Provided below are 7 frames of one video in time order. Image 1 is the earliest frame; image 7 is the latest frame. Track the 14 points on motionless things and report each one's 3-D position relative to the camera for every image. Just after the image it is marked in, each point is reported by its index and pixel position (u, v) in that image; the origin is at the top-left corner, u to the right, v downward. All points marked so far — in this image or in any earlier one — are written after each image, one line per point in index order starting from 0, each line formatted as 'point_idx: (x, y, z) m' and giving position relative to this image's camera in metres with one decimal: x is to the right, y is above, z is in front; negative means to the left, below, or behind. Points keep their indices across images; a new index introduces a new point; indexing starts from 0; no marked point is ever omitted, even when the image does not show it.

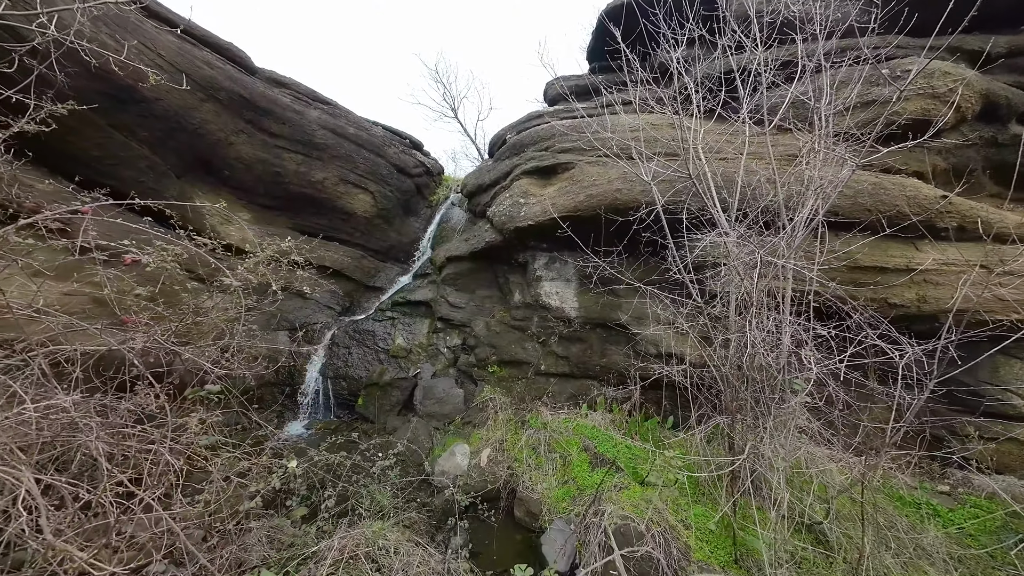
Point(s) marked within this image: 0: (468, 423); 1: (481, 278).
0: (-0.8, -2.4, +6.3) m
1: (-0.7, +0.2, +7.9) m
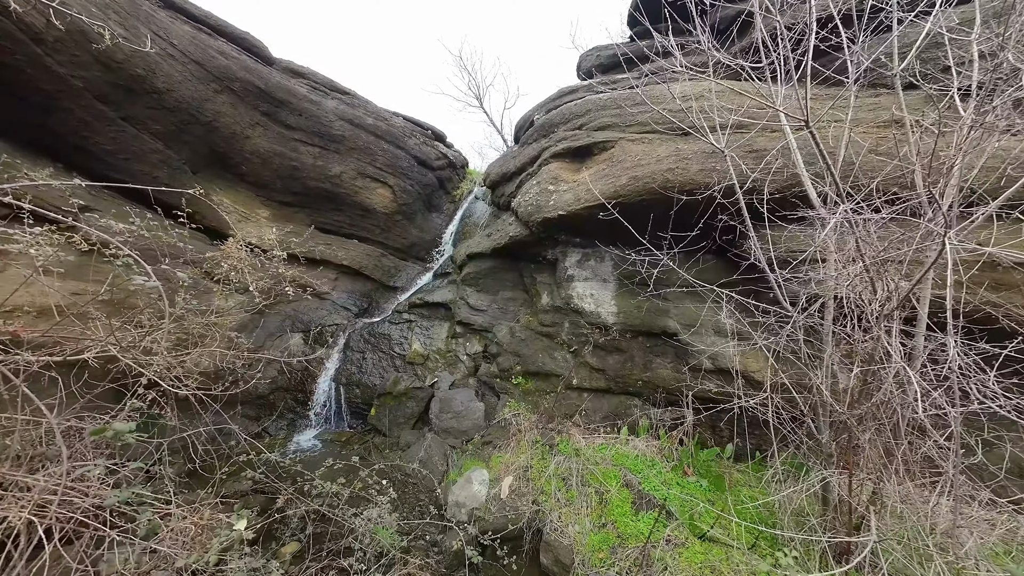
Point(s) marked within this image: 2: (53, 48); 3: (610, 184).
0: (-0.4, -2.4, +5.5) m
1: (-0.1, +0.2, +7.1) m
2: (-6.8, +3.6, +5.3) m
3: (+1.4, +1.4, +4.8) m
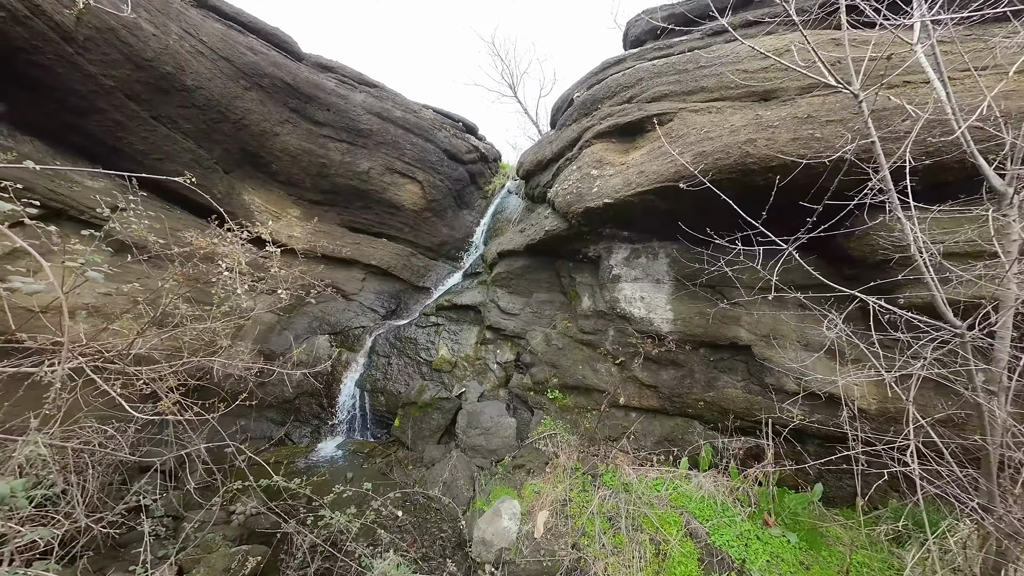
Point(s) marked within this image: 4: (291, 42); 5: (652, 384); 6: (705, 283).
0: (+0.1, -2.4, +4.8) m
1: (+0.5, +0.2, +6.4) m
2: (-6.3, +3.5, +5.2) m
3: (+1.8, +1.4, +4.0) m
4: (-5.0, +5.5, +7.9) m
5: (+1.9, -1.3, +4.9) m
6: (+2.5, +0.1, +4.6) m
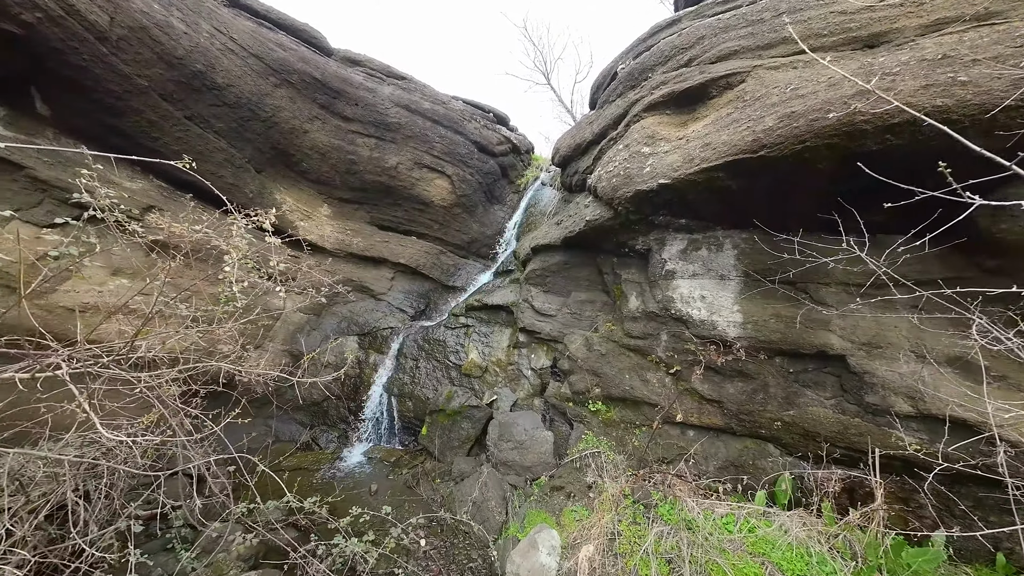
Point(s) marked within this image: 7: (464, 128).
0: (+0.6, -2.4, +4.2) m
1: (+1.1, +0.2, +5.7) m
2: (-5.8, +3.6, +5.2) m
3: (+2.1, +1.4, +3.2) m
4: (-4.3, +5.5, +7.8) m
5: (+2.4, -1.3, +4.1) m
6: (+2.9, +0.1, +3.8) m
7: (-1.2, +4.2, +9.2) m
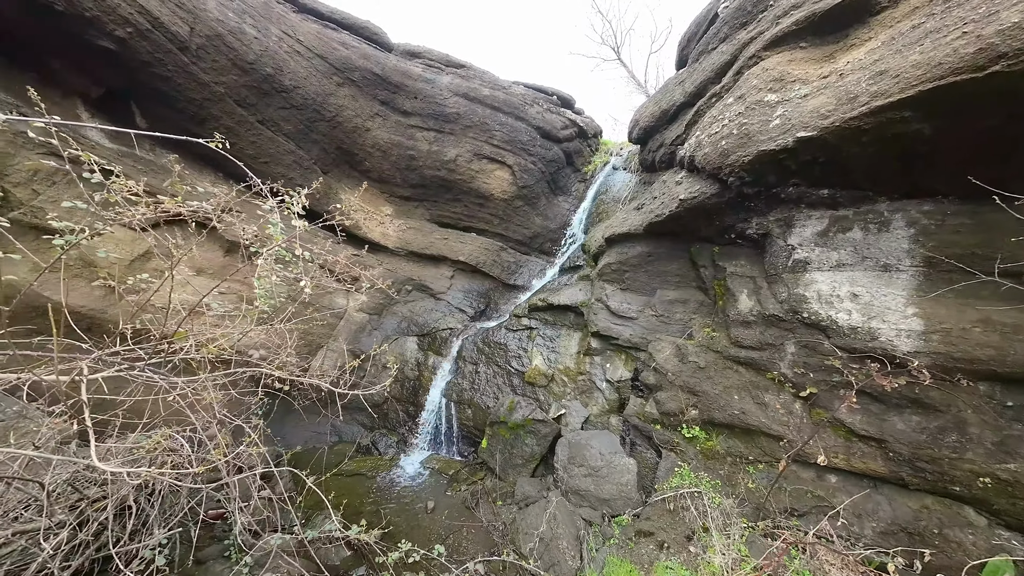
0: (+1.3, -2.4, +3.4) m
1: (+2.1, +0.3, +4.8) m
2: (-4.8, +3.6, +5.4) m
3: (+2.7, +1.5, +2.1) m
4: (-2.9, +5.5, +7.7) m
5: (+3.1, -1.2, +3.0) m
6: (+3.5, +0.1, +2.6) m
7: (+0.4, +4.2, +8.6) m
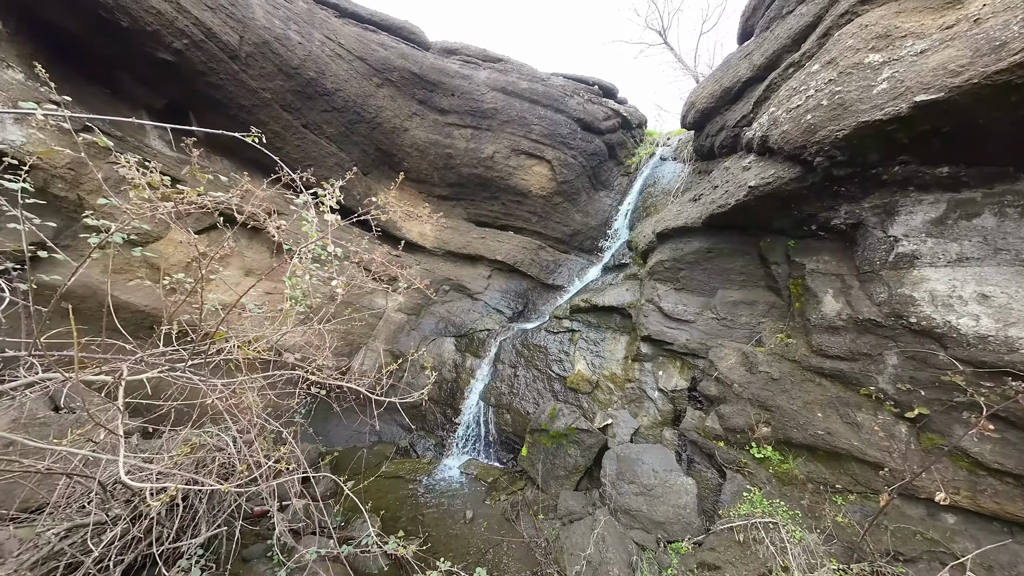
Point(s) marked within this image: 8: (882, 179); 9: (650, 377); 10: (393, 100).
0: (+1.7, -2.4, +3.0) m
1: (+2.6, +0.3, +4.3) m
2: (-4.2, +3.6, +5.6) m
3: (+2.9, +1.5, +1.6) m
4: (-2.0, +5.5, +7.7) m
5: (+3.4, -1.2, +2.4) m
6: (+3.9, +0.1, +2.0) m
7: (+1.3, +4.2, +8.2) m
8: (+3.0, +0.9, +2.9) m
9: (+1.8, -1.1, +4.5) m
10: (-2.4, +3.7, +7.0) m
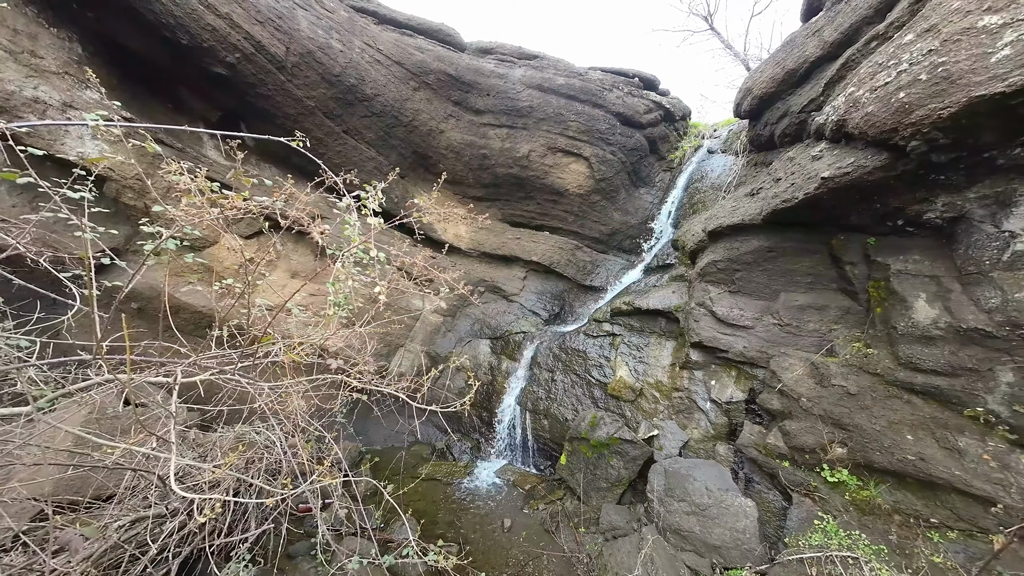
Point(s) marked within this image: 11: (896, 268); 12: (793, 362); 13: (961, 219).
0: (+2.0, -2.4, +2.7) m
1: (+3.0, +0.2, +3.9) m
2: (-3.6, +3.5, +5.8) m
3: (+3.1, +1.4, +1.2) m
4: (-1.3, +5.5, +7.7) m
5: (+3.7, -1.3, +1.9) m
6: (+4.1, +0.1, +1.5) m
7: (+2.1, +4.2, +7.9) m
8: (+3.3, +0.9, +2.5) m
9: (+2.2, -1.2, +4.2) m
10: (-1.7, +3.7, +7.0) m
11: (+3.3, +0.2, +3.0) m
12: (+2.8, -0.7, +3.5) m
13: (+3.4, +0.5, +2.7) m
